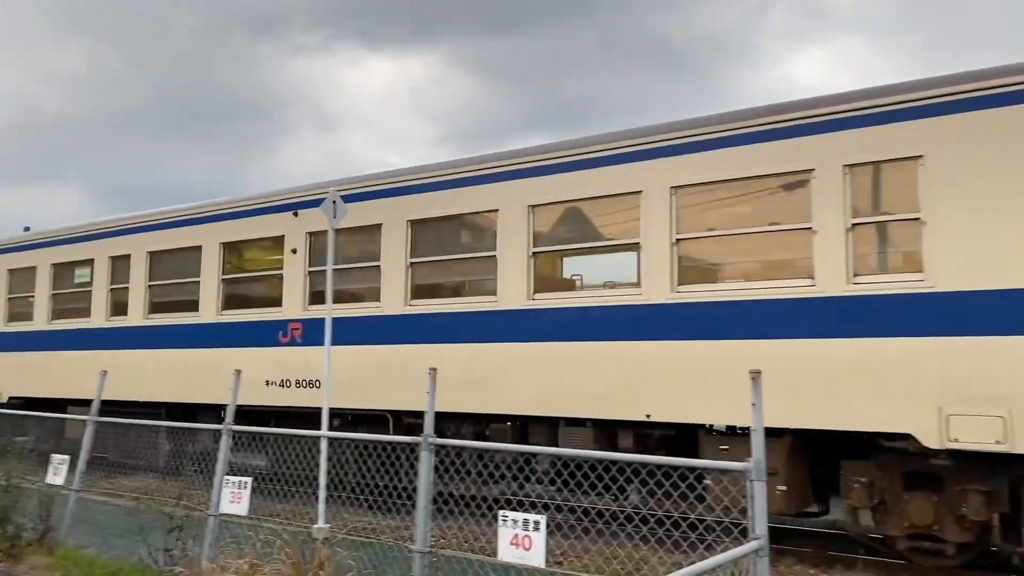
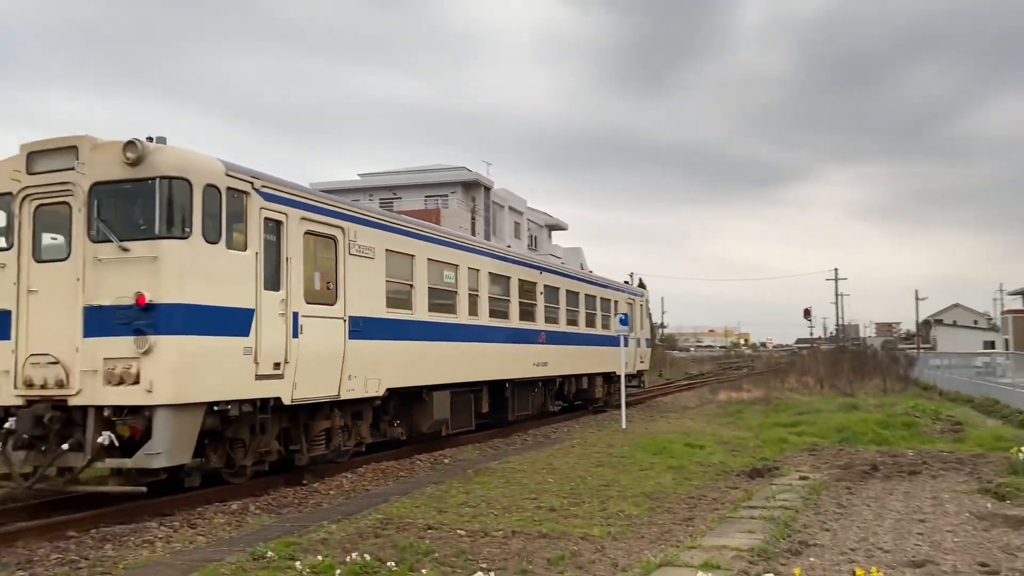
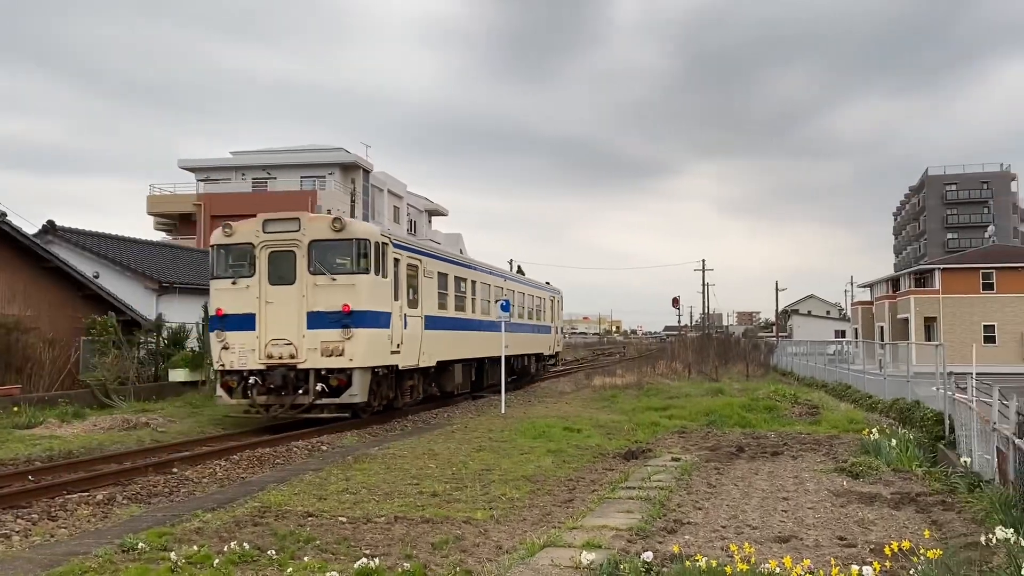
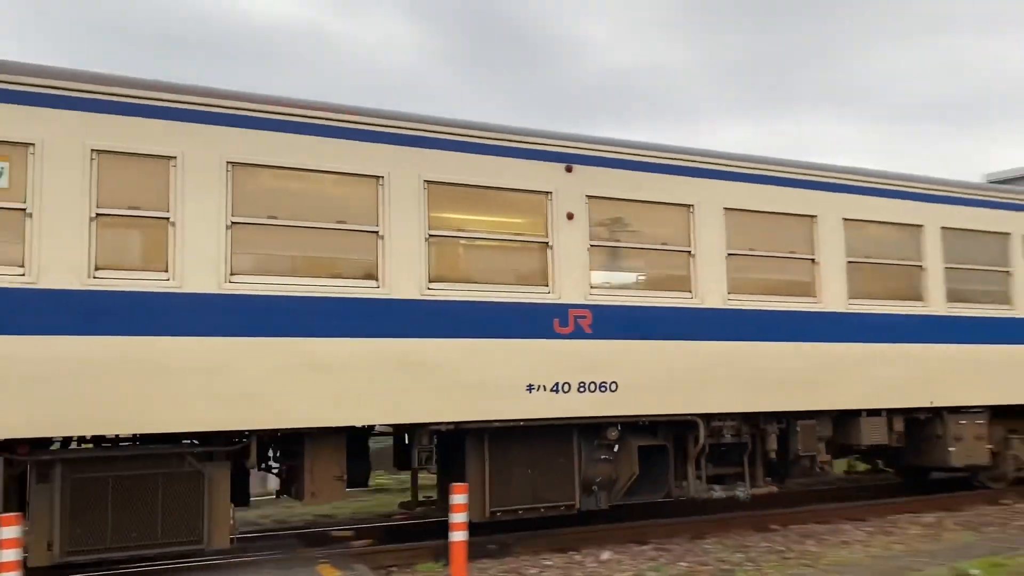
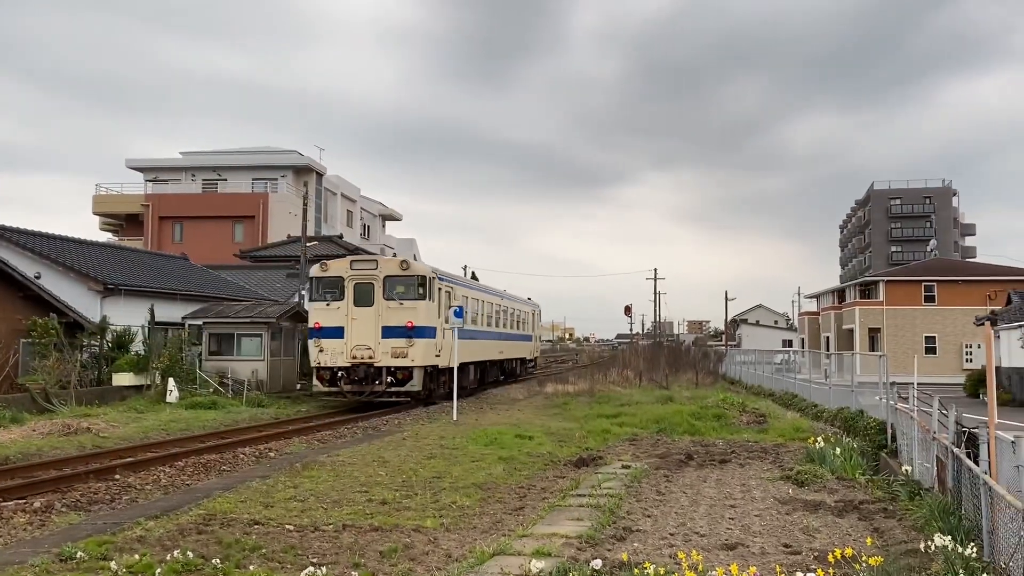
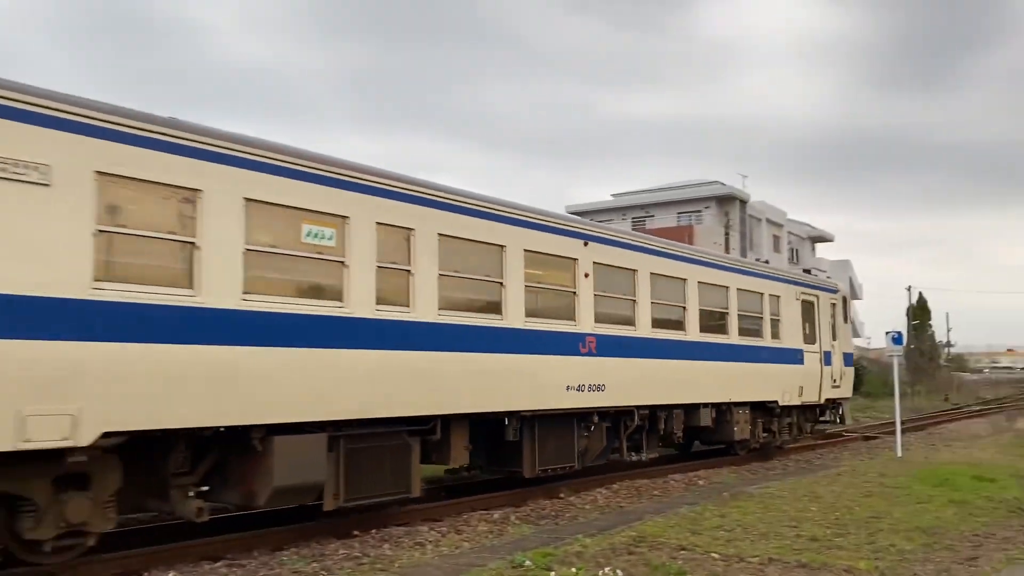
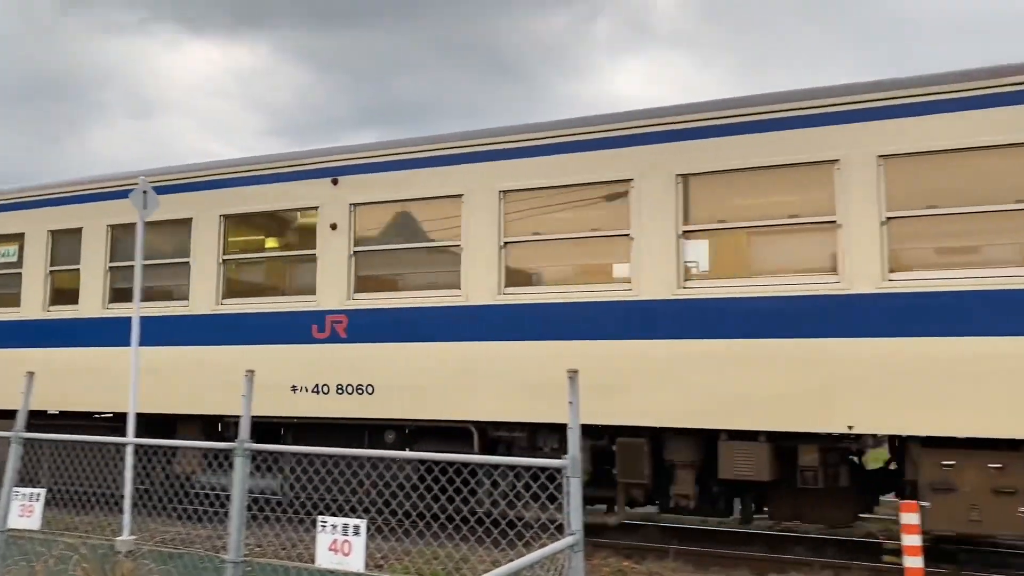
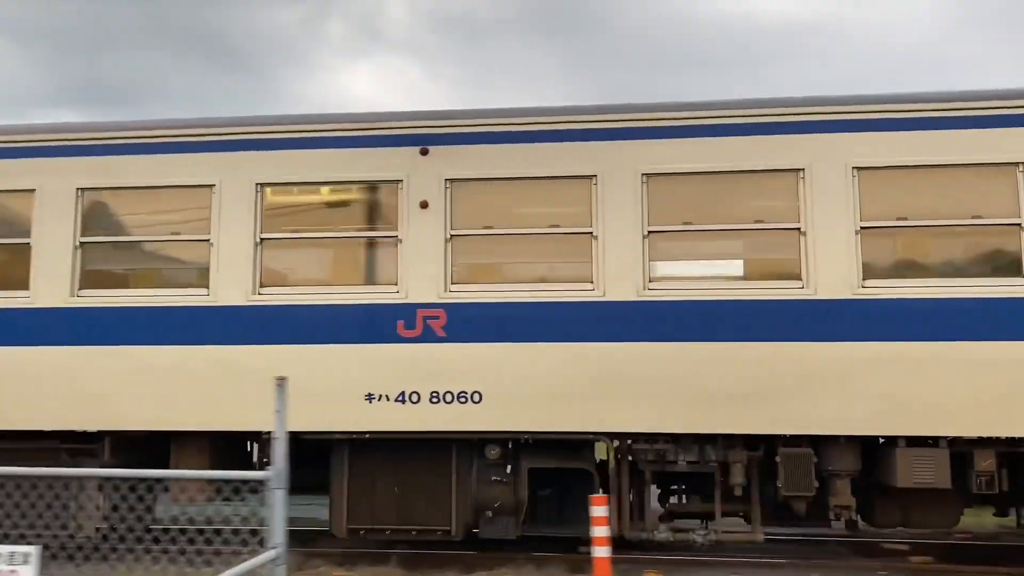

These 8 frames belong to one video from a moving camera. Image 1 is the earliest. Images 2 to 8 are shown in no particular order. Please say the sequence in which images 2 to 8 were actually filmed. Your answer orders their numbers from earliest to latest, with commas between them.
7, 8, 4, 6, 2, 3, 5
